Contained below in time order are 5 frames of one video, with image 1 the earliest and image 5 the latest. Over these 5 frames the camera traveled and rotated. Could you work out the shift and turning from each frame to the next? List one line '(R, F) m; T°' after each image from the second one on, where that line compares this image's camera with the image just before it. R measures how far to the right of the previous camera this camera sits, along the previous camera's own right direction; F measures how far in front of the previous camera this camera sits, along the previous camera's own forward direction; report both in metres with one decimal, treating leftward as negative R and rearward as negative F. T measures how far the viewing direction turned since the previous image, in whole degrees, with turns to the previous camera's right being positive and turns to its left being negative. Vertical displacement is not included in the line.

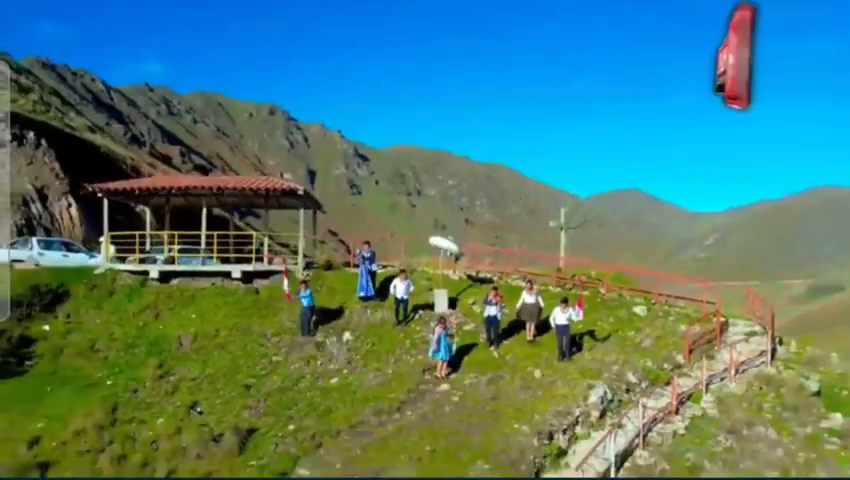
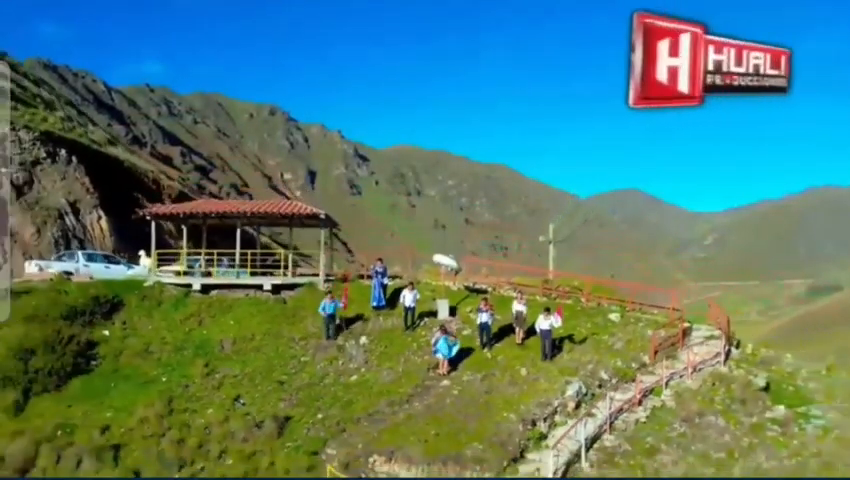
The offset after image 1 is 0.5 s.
(0.0, -0.7) m; 0°
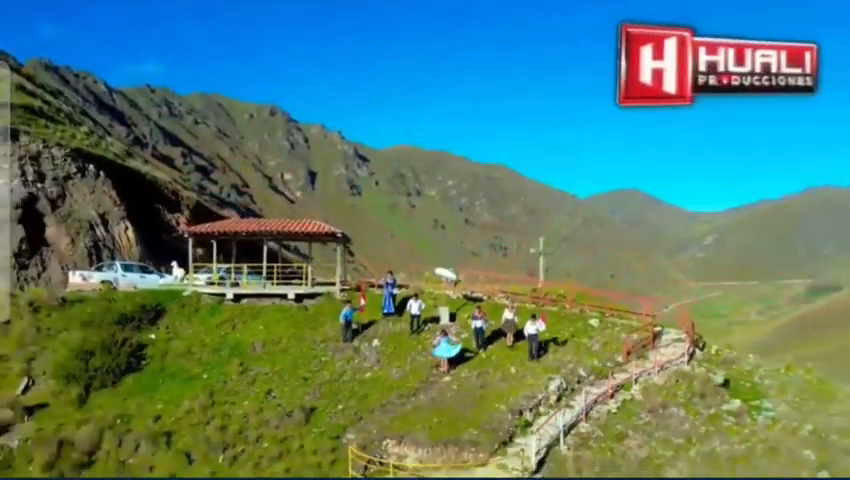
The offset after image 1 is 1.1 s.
(0.0, -0.7) m; 0°
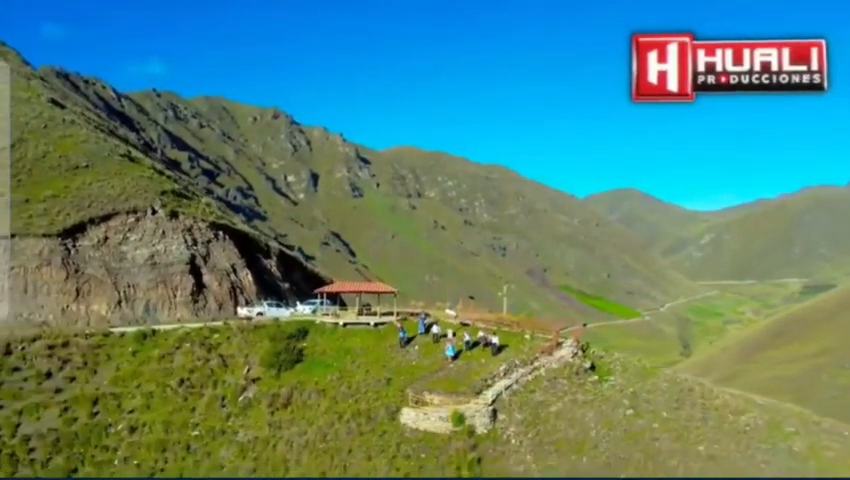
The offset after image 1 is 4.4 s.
(-0.2, -5.2) m; 0°
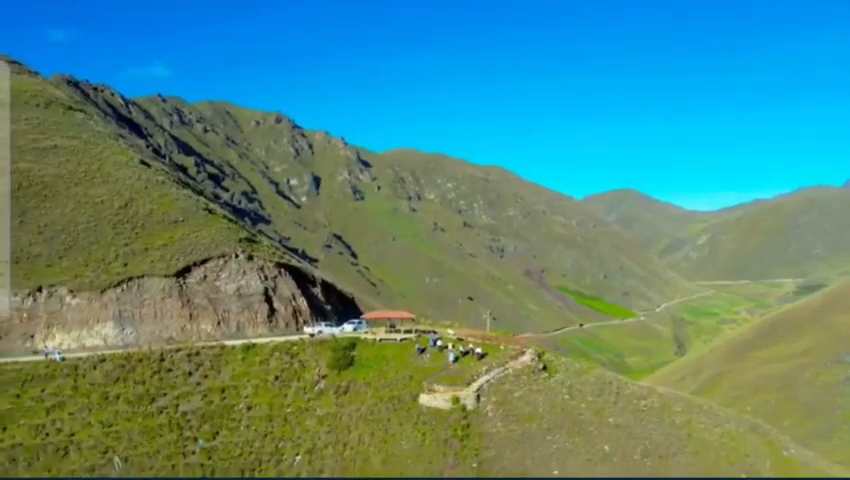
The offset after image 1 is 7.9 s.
(-0.2, -5.4) m; 0°
